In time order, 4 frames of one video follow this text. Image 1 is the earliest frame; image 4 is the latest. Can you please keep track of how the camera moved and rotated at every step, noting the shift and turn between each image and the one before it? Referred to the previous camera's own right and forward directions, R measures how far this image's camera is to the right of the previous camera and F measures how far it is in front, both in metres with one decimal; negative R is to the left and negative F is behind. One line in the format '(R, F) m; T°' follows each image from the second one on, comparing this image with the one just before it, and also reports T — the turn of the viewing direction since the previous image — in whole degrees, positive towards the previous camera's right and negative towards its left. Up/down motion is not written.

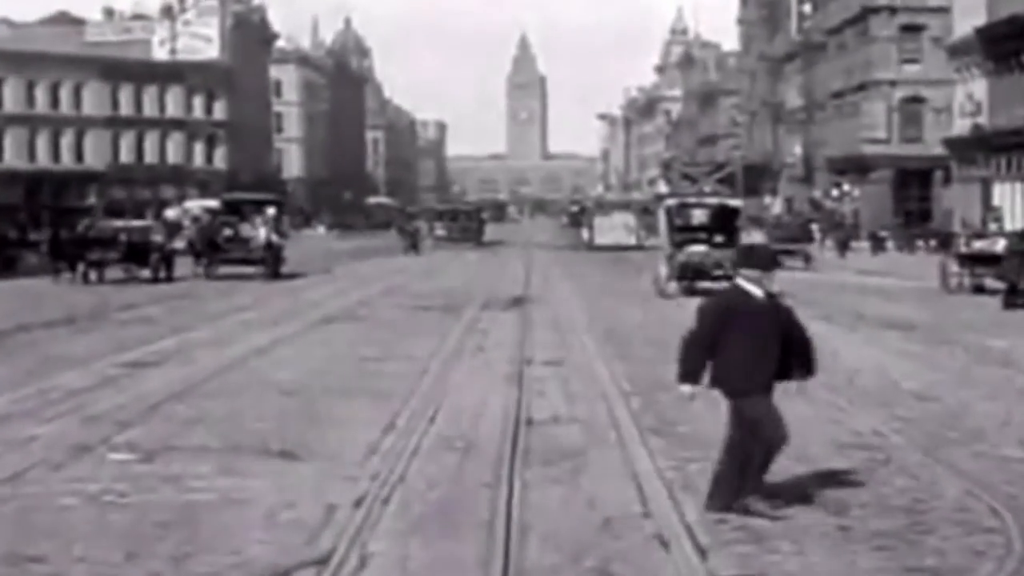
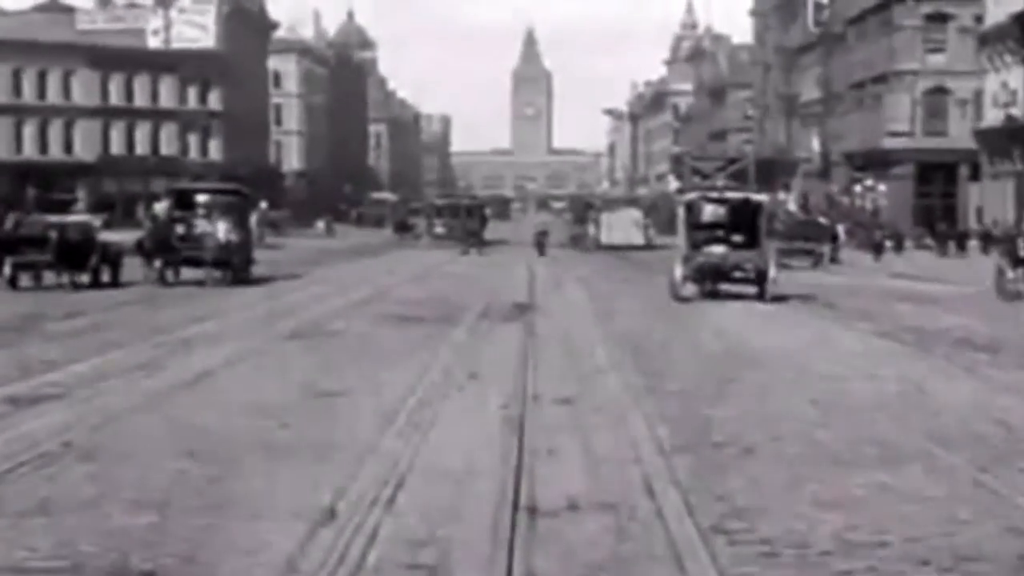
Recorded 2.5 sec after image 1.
(0.0, +5.2) m; 0°
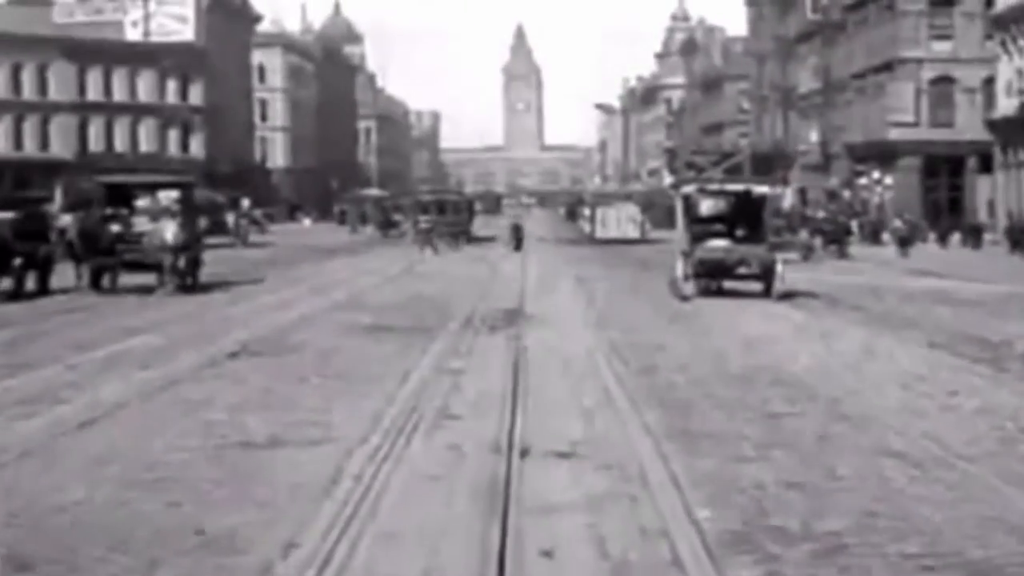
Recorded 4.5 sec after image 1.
(0.0, +4.2) m; 0°
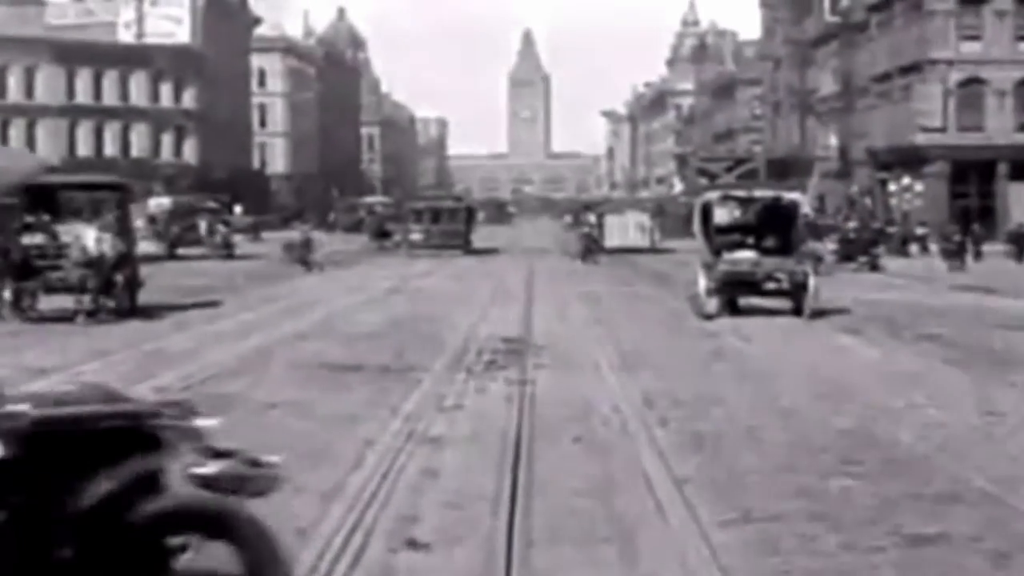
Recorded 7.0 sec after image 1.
(0.0, +5.5) m; 0°
